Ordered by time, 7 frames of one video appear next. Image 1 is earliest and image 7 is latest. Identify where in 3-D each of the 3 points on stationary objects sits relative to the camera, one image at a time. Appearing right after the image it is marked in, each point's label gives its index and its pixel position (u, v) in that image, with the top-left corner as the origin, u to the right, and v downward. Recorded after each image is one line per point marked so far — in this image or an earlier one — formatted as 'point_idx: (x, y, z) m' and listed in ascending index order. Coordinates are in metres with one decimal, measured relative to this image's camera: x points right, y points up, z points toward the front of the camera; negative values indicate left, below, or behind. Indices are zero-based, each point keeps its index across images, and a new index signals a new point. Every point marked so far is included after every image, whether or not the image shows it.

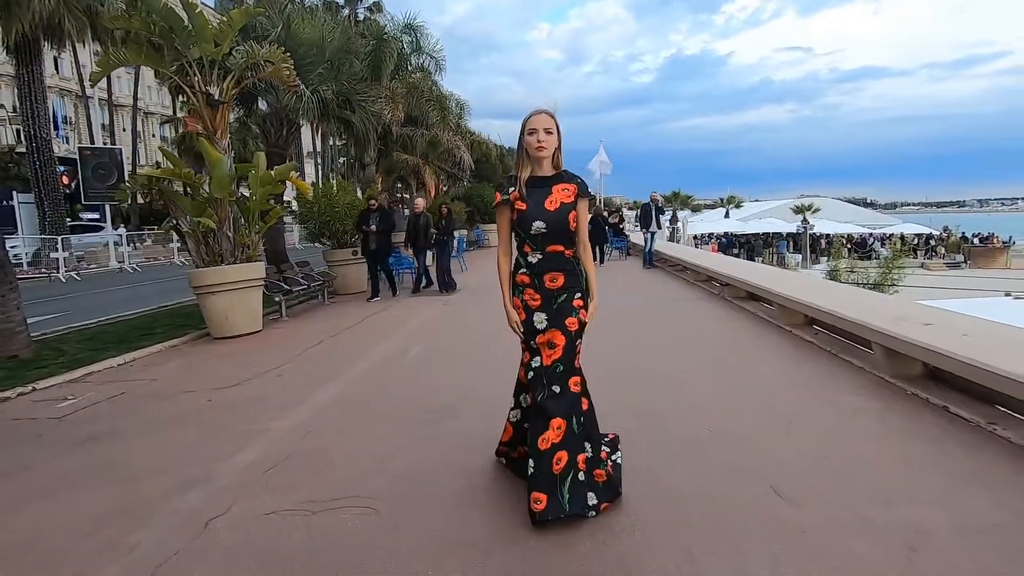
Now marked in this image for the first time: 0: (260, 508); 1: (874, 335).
0: (-1.4, -1.3, +3.3) m
1: (+3.5, -0.5, +5.3) m
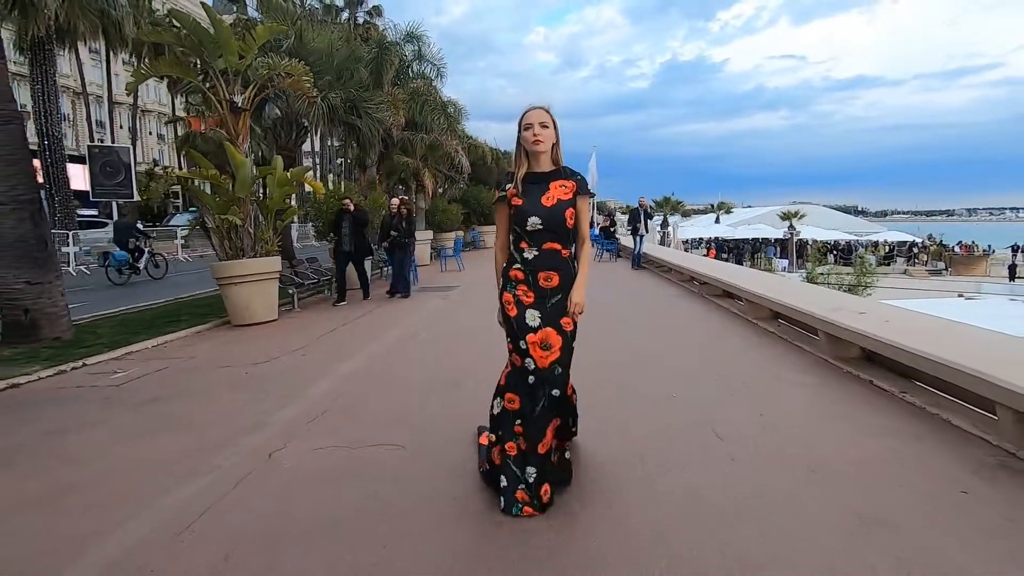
0: (-1.5, -1.2, +4.0) m
1: (+3.5, -0.4, +6.1) m
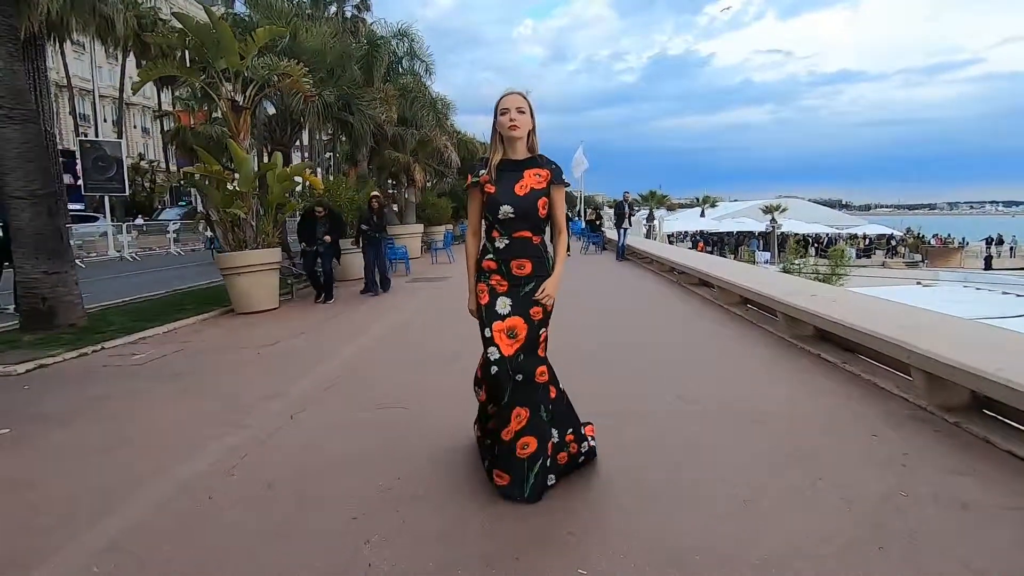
0: (-1.5, -1.0, +4.6) m
1: (+3.4, -0.2, +6.8) m
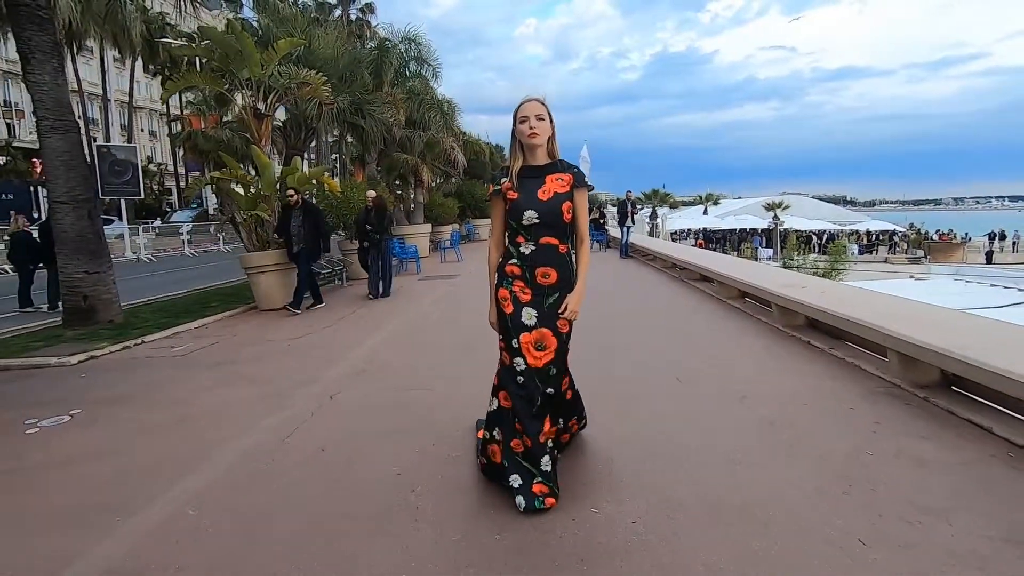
0: (-1.4, -1.0, +5.1) m
1: (+3.5, -0.1, +7.2) m
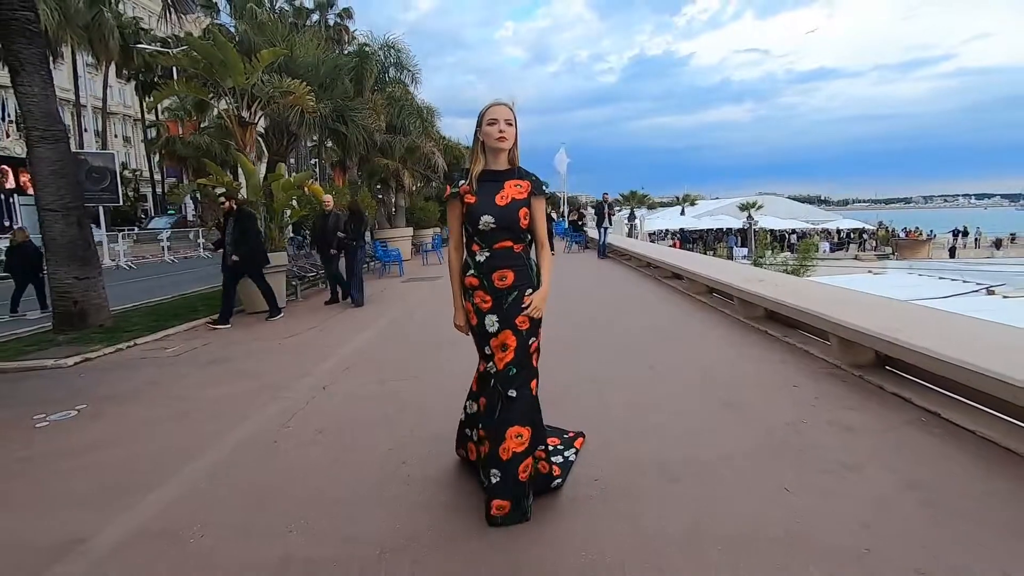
0: (-1.6, -1.0, +5.4) m
1: (+3.2, -0.1, +7.7) m
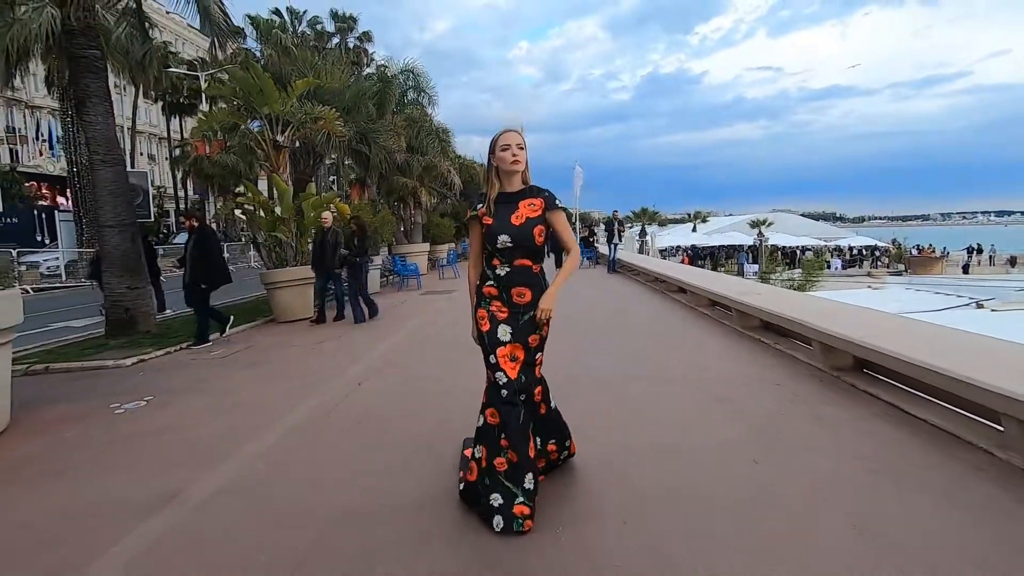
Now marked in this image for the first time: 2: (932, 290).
0: (-1.5, -1.1, +6.1) m
1: (+3.4, -0.3, +8.3) m
2: (+9.1, -0.1, +11.6) m
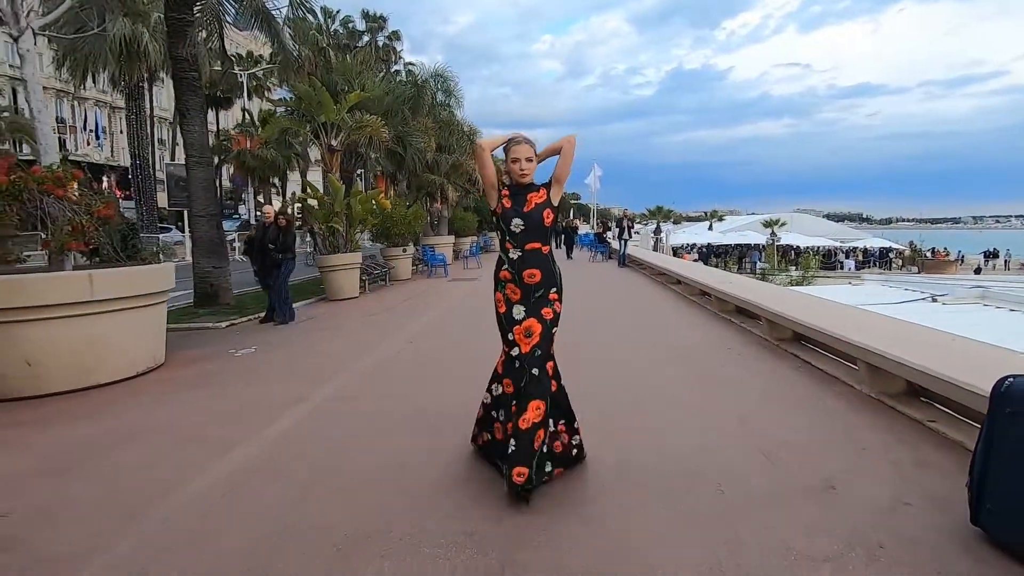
0: (-1.2, -0.8, +7.9) m
1: (+3.8, -0.1, +9.9) m
2: (+9.5, 0.0, +13.1) m
